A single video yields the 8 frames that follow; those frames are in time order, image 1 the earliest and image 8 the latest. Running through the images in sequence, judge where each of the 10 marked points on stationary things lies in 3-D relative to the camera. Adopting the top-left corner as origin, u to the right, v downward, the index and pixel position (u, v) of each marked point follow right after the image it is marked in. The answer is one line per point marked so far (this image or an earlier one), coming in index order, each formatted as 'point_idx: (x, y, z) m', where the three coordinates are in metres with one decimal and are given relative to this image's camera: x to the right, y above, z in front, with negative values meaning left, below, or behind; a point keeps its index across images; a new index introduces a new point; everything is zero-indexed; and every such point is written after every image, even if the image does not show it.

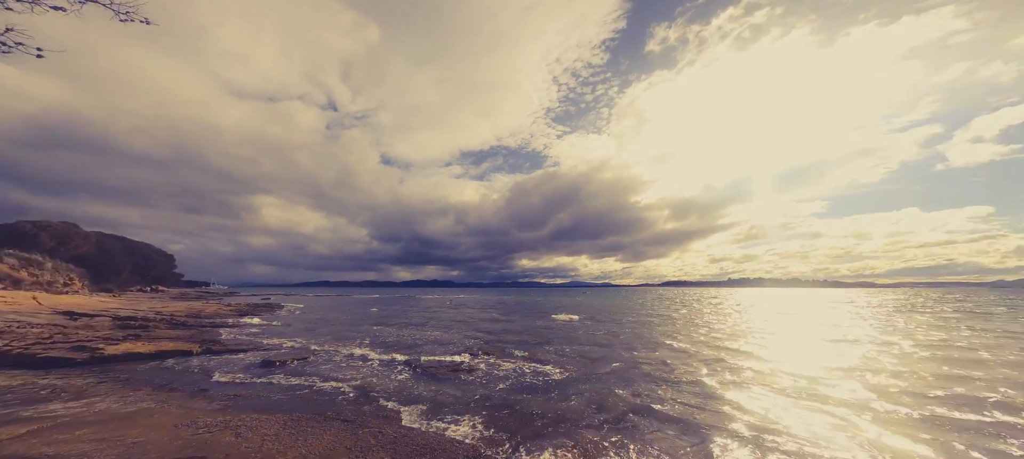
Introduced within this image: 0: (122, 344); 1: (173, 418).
0: (-11.5, -3.4, +9.3) m
1: (-6.0, -3.3, +5.3) m
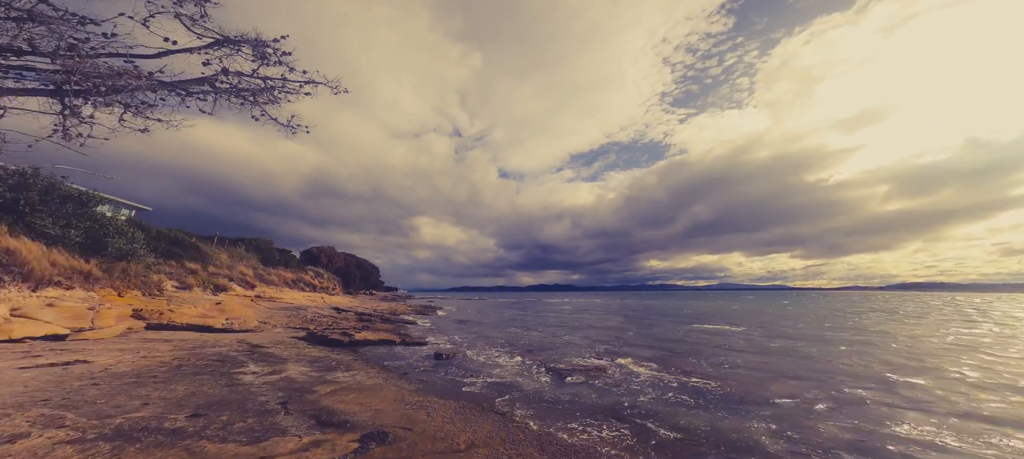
0: (-6.1, -4.2, +12.9) m
1: (-2.7, -3.7, +7.1) m
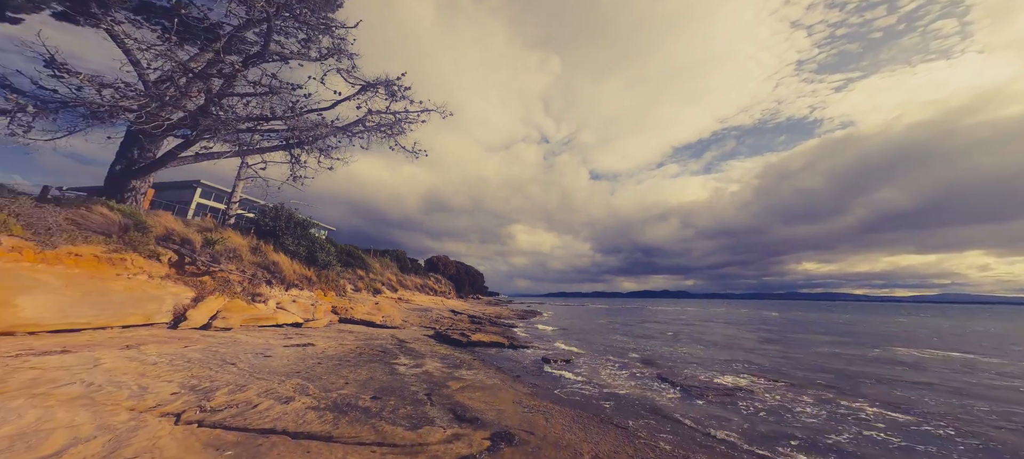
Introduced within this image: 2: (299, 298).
0: (-1.4, -4.7, +13.9) m
1: (+0.1, -3.9, +7.3) m
2: (-8.4, -2.8, +12.8) m
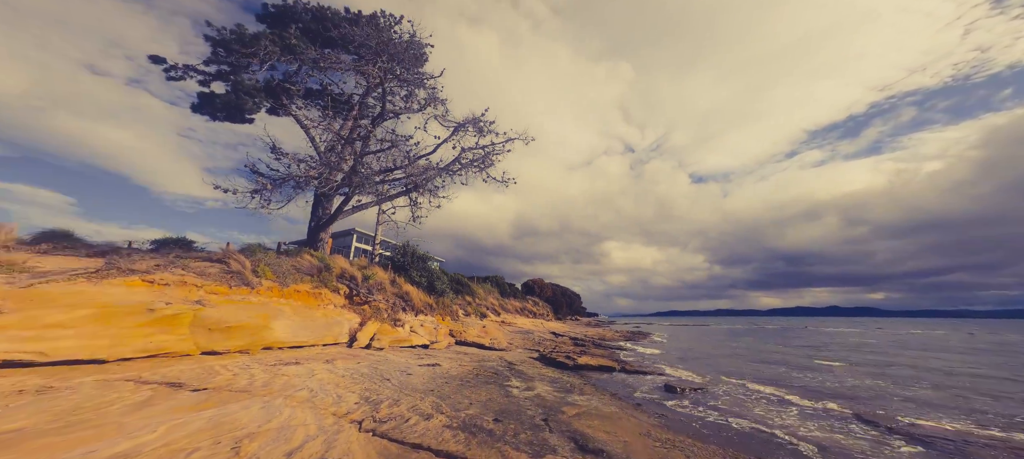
0: (+3.1, -5.5, +13.3) m
1: (+2.7, -4.2, +6.6) m
2: (-4.0, -4.2, +14.3) m
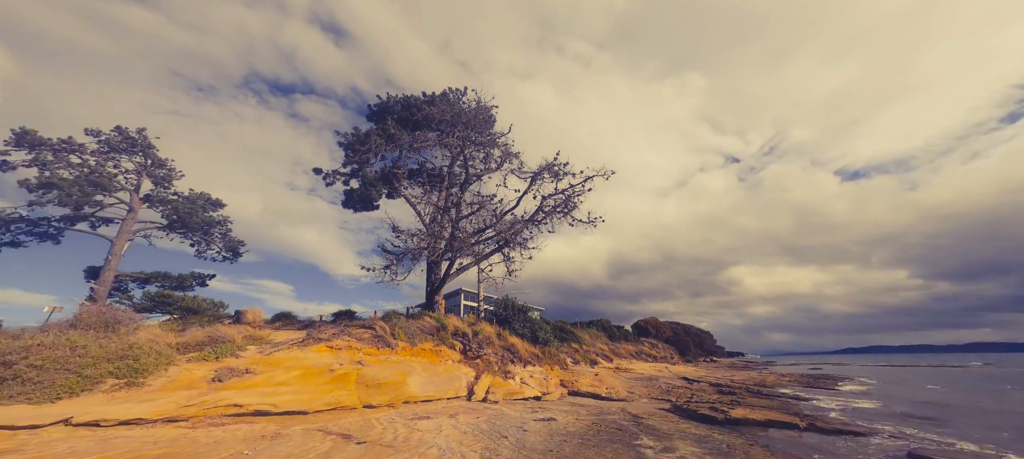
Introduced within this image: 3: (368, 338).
0: (+7.5, -6.1, +10.5) m
1: (+4.9, -4.1, +4.5) m
2: (+0.9, -6.2, +13.6) m
3: (-5.4, -3.9, +11.5) m
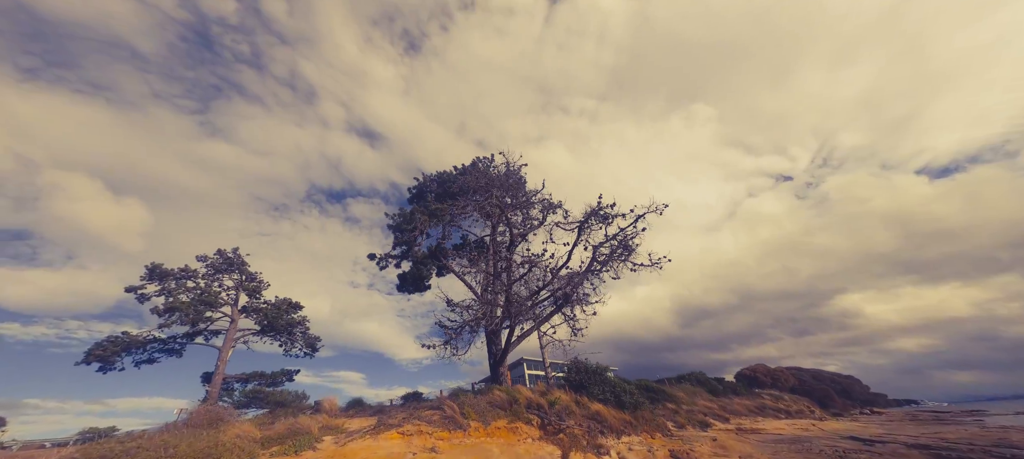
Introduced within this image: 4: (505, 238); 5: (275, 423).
0: (+10.3, -5.9, +7.3) m
1: (+6.5, -3.3, +2.3) m
2: (+4.4, -7.7, +11.1) m
3: (-2.5, -6.2, +10.5) m
4: (-0.2, -0.2, +19.1) m
5: (-8.9, -7.3, +11.7) m
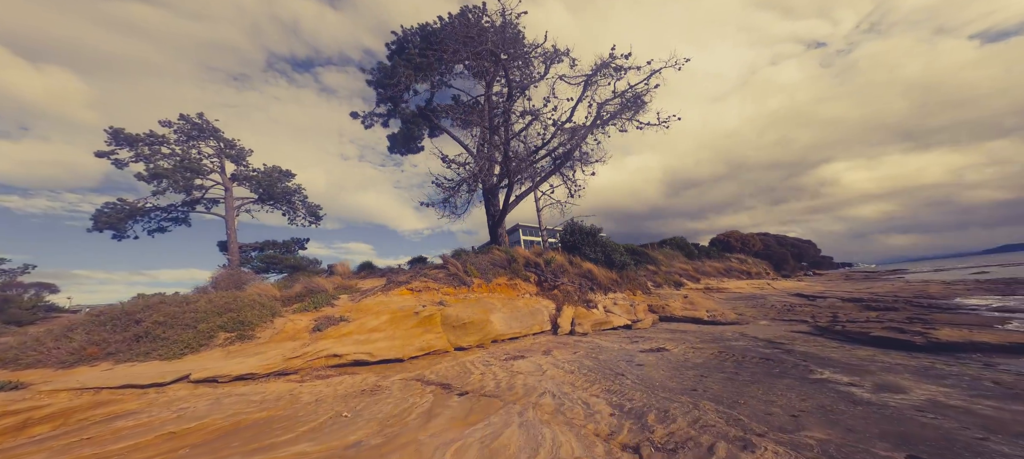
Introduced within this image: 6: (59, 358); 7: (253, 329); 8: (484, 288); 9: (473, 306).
0: (+10.3, -2.7, +8.5) m
1: (+6.6, -2.3, +2.9) m
2: (+4.3, -2.9, +12.7) m
3: (-2.6, -1.7, +11.4) m
4: (-0.4, +7.2, +17.0) m
5: (-9.0, -2.2, +12.8) m
6: (-8.0, -2.3, +5.6) m
7: (-5.6, -2.2, +6.8) m
8: (-1.1, -2.2, +11.2) m
9: (-1.3, -2.4, +9.5) m
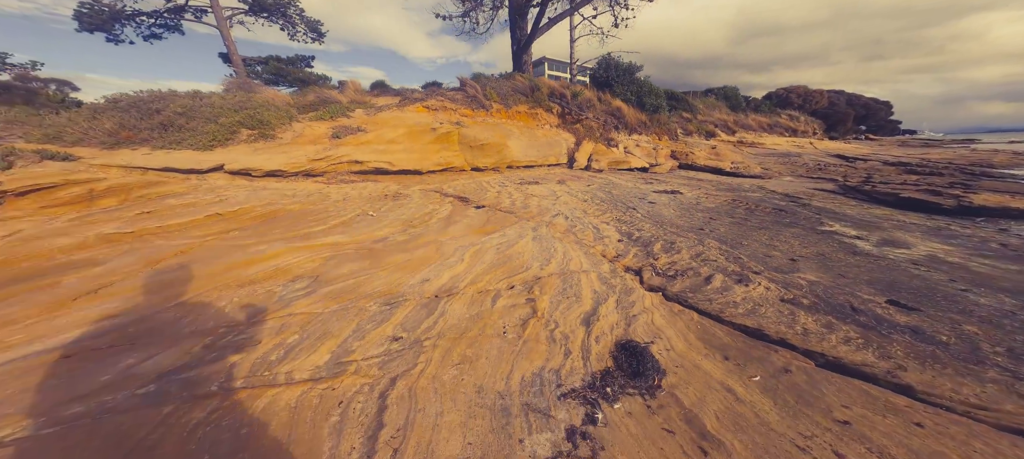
0: (+10.8, +0.8, +7.9) m
1: (+6.8, -1.0, +2.8) m
2: (+5.1, +3.1, +11.9) m
3: (-1.7, +4.2, +10.4) m
4: (+1.6, +14.4, +11.3) m
5: (-8.0, +5.0, +12.1) m
6: (-7.6, +1.6, +5.7) m
7: (-5.1, +2.0, +6.6) m
8: (-0.2, +3.6, +10.4) m
9: (-0.5, +2.7, +9.0) m
